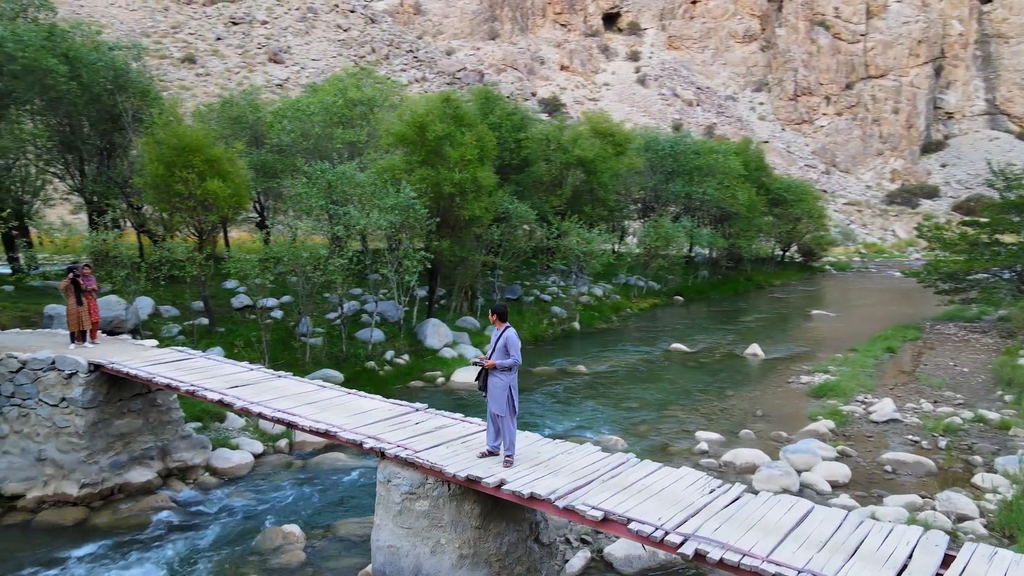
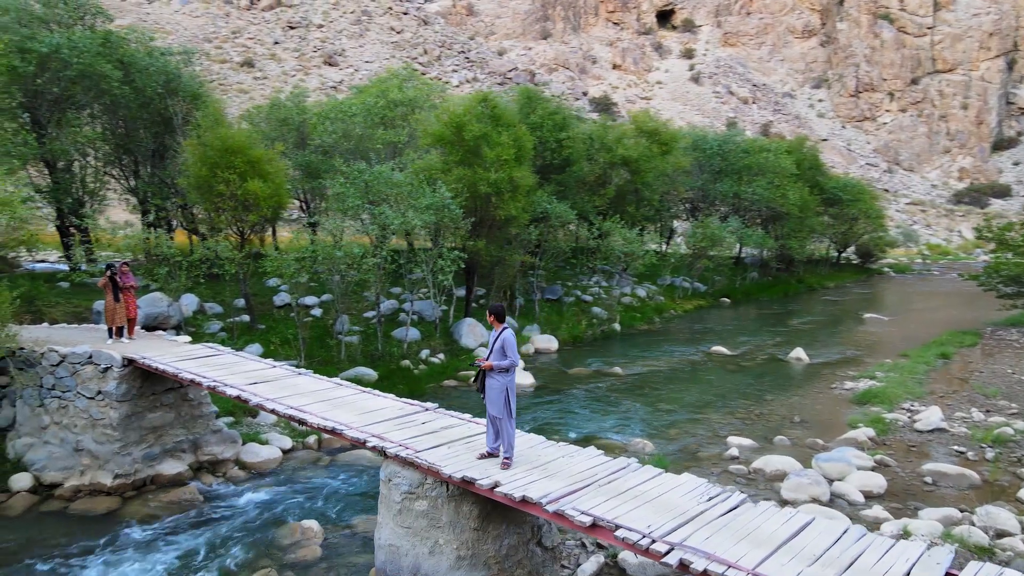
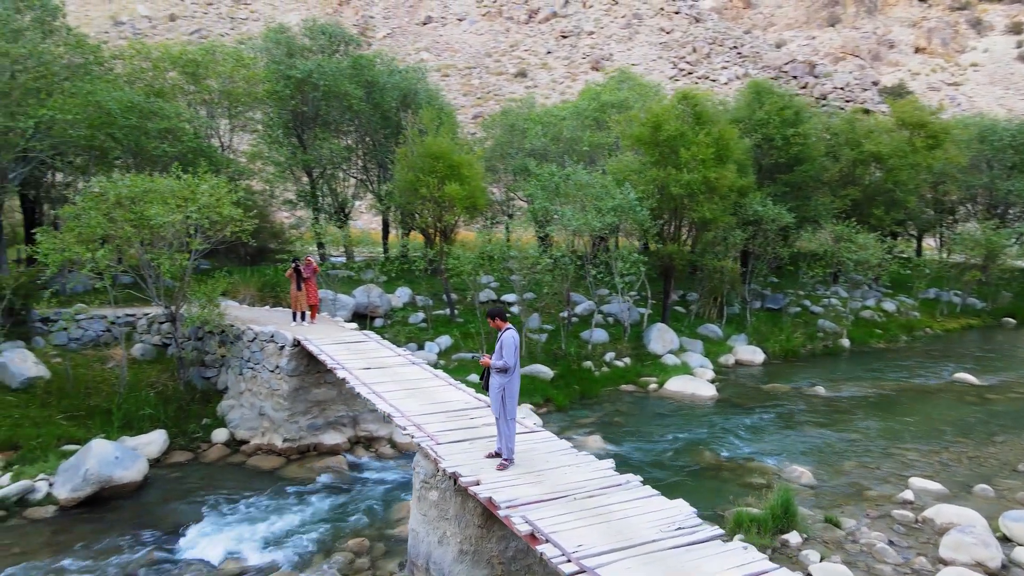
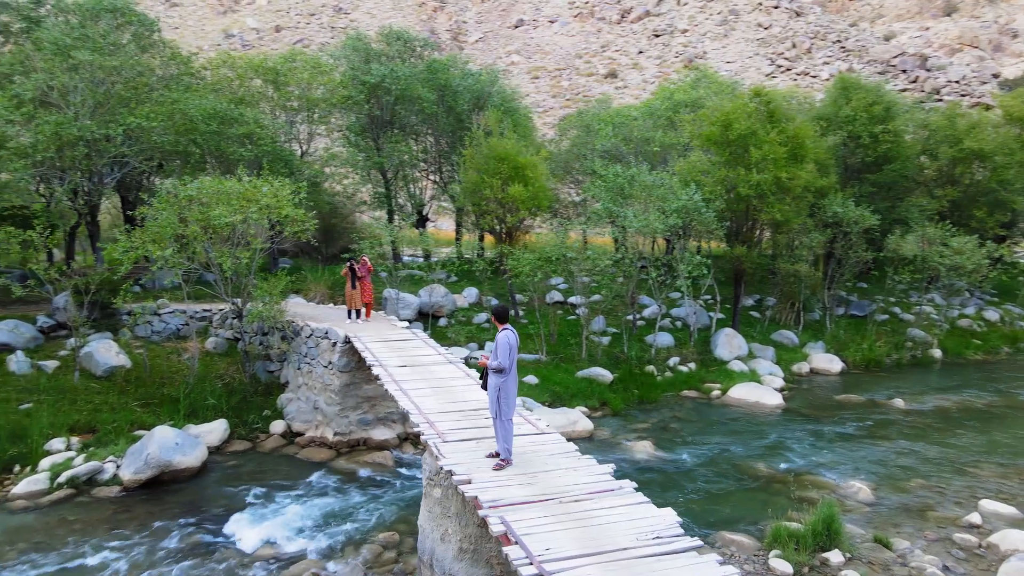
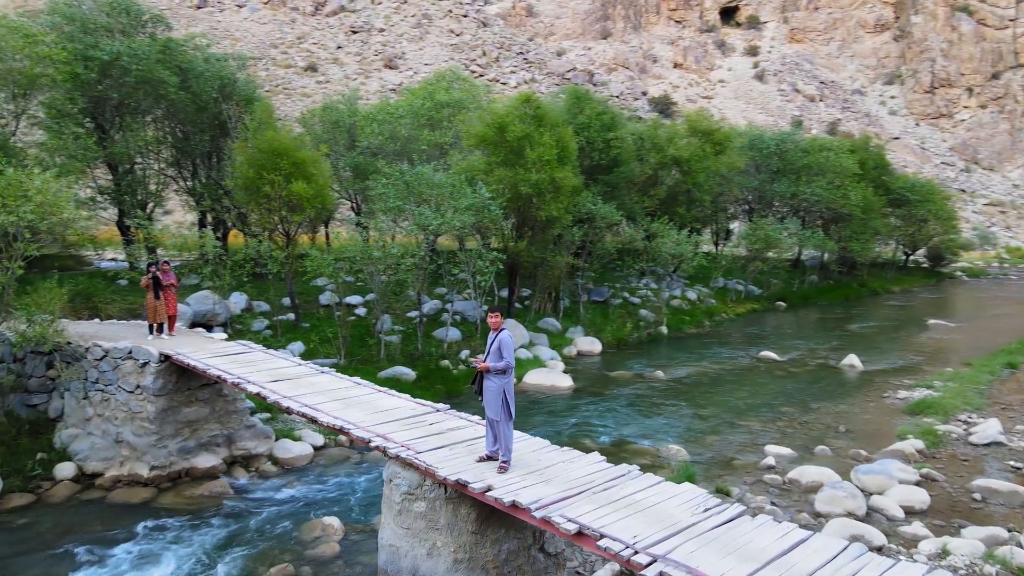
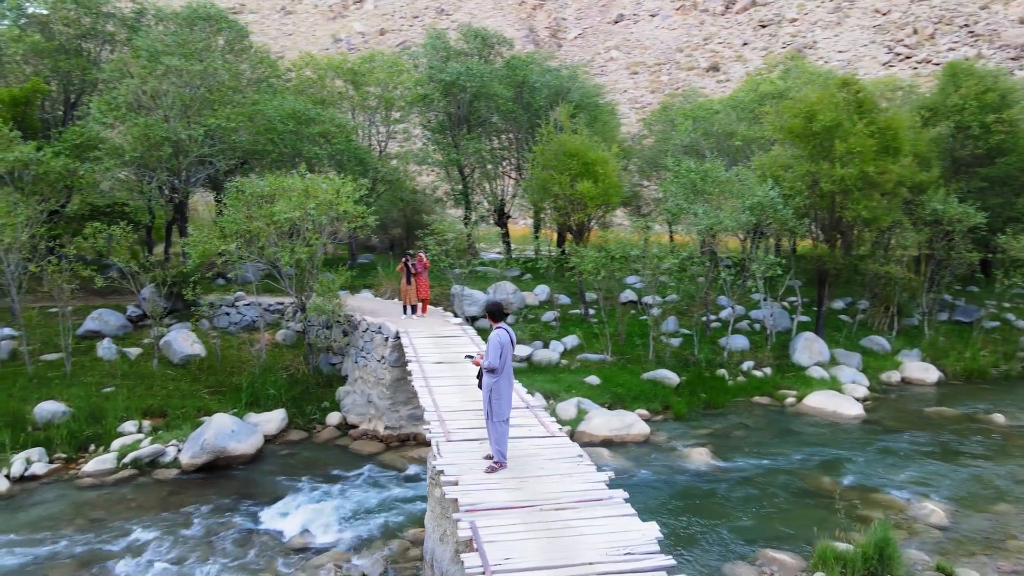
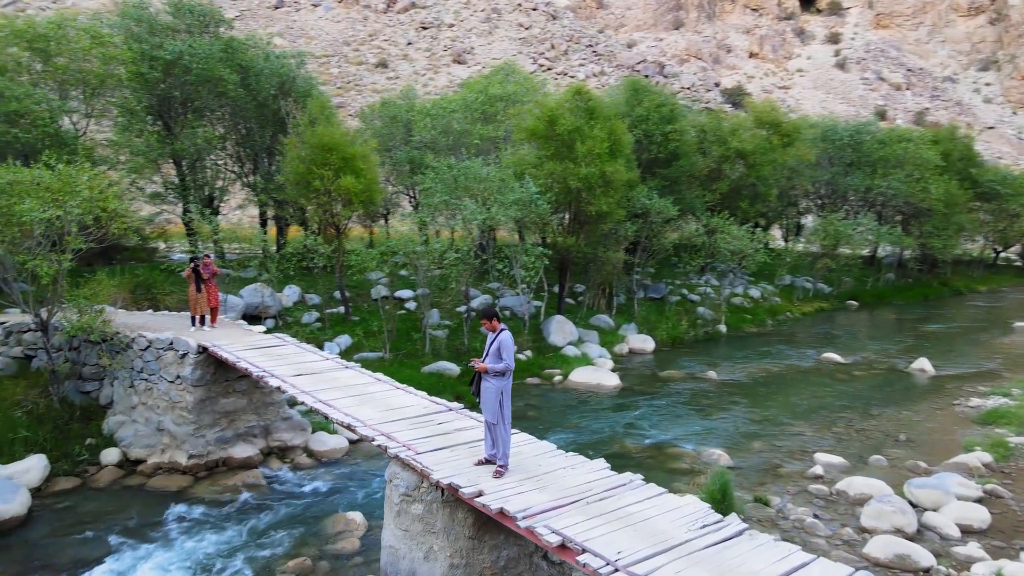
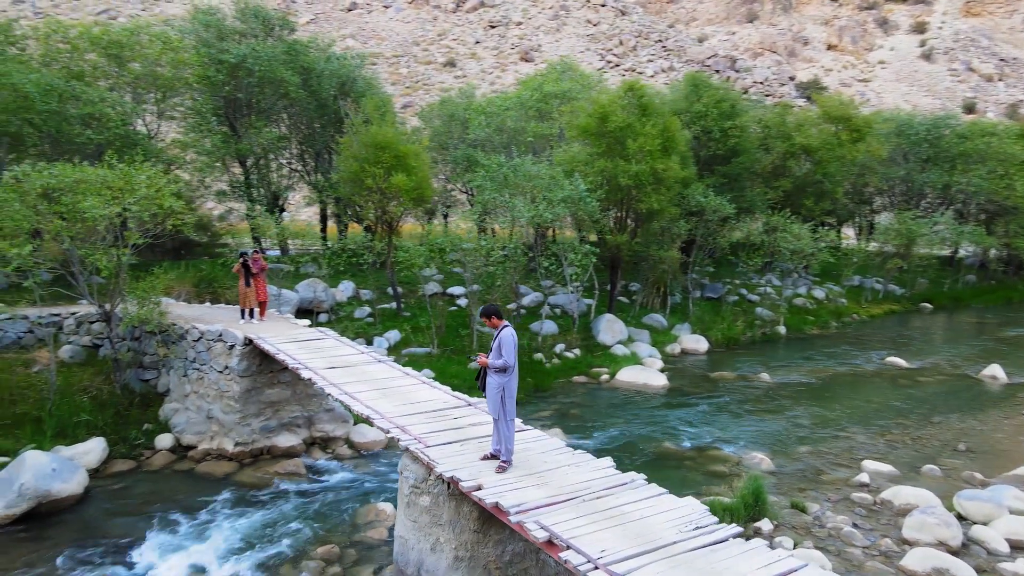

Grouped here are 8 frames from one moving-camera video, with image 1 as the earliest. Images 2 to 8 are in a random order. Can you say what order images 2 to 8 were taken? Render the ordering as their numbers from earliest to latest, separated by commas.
2, 5, 7, 8, 3, 4, 6
